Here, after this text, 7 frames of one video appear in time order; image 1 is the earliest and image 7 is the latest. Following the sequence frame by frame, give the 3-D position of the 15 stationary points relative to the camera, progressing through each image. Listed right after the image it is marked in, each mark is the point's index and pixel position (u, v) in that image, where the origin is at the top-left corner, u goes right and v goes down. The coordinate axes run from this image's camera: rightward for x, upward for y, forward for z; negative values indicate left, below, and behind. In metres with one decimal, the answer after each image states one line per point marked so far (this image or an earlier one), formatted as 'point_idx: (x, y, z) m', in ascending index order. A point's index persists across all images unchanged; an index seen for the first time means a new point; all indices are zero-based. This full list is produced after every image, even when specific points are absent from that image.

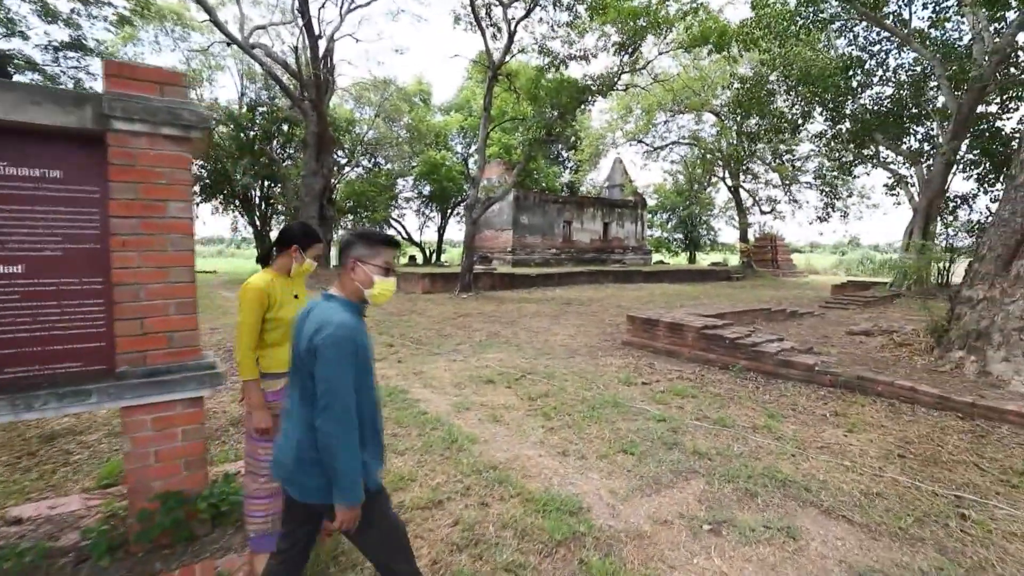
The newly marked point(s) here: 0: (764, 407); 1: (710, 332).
0: (+2.3, -1.1, +4.3) m
1: (+2.5, -0.6, +6.2) m
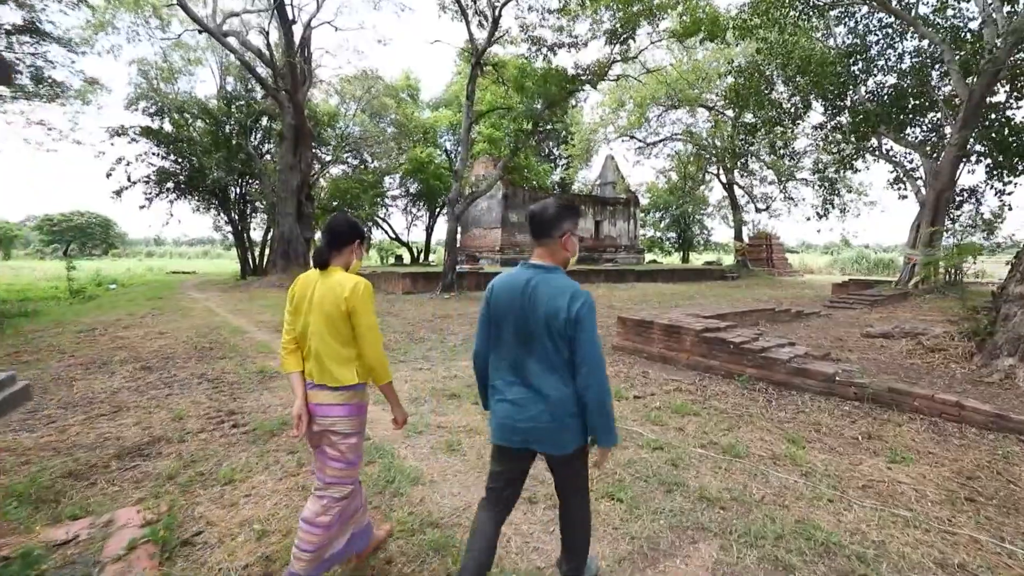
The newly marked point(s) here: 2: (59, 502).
0: (+2.0, -1.0, +3.6) m
1: (+2.2, -0.5, +5.5) m
2: (-2.4, -1.1, +2.5) m
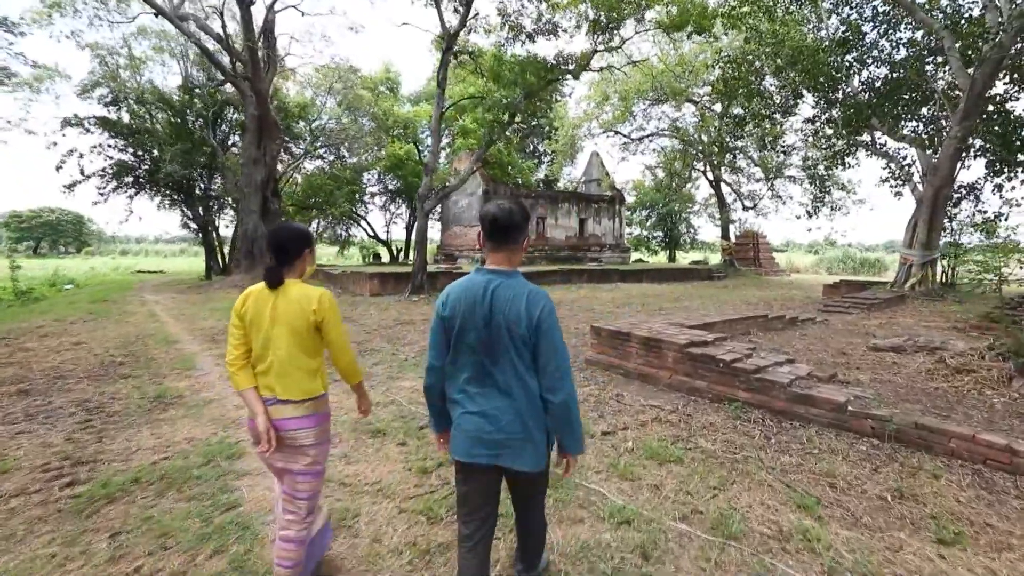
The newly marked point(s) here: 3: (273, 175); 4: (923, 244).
0: (+1.6, -1.1, +2.8) m
1: (+1.7, -0.6, +4.7) m
2: (-2.7, -1.2, +1.6) m
3: (-8.3, +3.9, +16.9) m
4: (+9.4, +1.0, +11.1) m
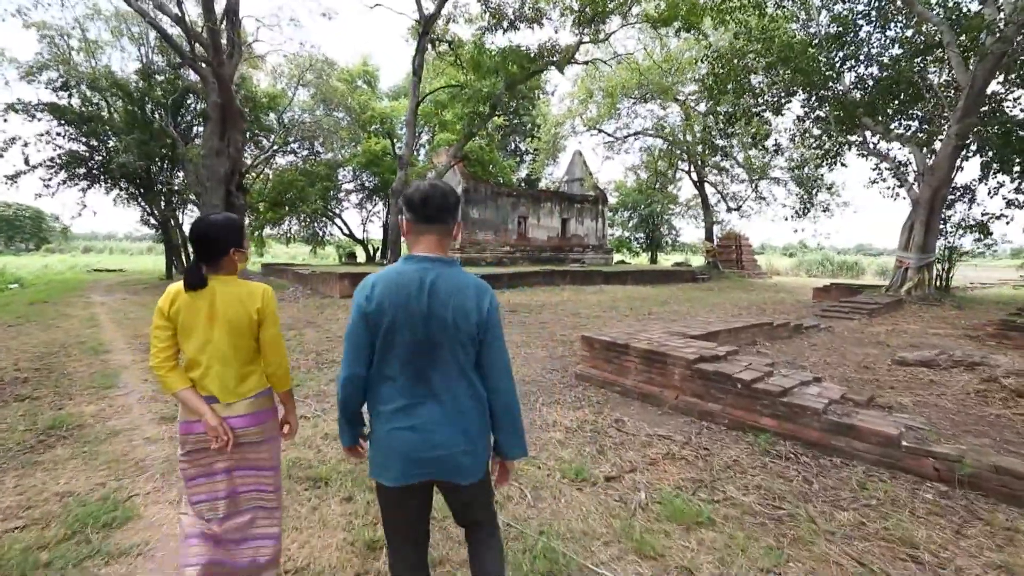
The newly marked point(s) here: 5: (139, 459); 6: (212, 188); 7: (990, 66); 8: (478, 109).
0: (+1.5, -1.2, +2.1) m
1: (+1.6, -0.7, +4.0) m
2: (-2.8, -1.2, +0.7) m
3: (-9.0, +3.9, +15.8) m
4: (+9.0, +0.9, +10.7) m
5: (-2.3, -1.1, +3.0) m
6: (-9.4, +3.1, +15.2) m
7: (+9.0, +4.2, +9.2) m
8: (-0.9, +5.1, +13.9) m
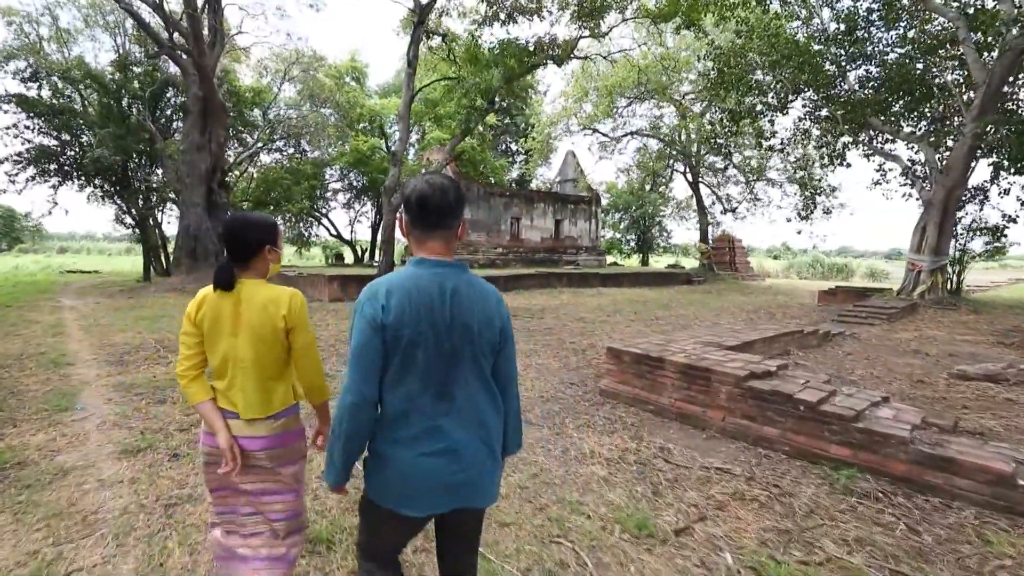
0: (+1.7, -1.2, +1.6) m
1: (+1.8, -0.7, +3.5) m
2: (-2.5, -1.2, +0.1) m
3: (-9.1, +3.8, +15.1) m
4: (+9.0, +0.8, +10.4) m
5: (-2.1, -1.1, +2.4) m
6: (-9.5, +3.0, +14.4) m
7: (+9.1, +4.1, +8.9) m
8: (-1.0, +5.1, +13.4) m
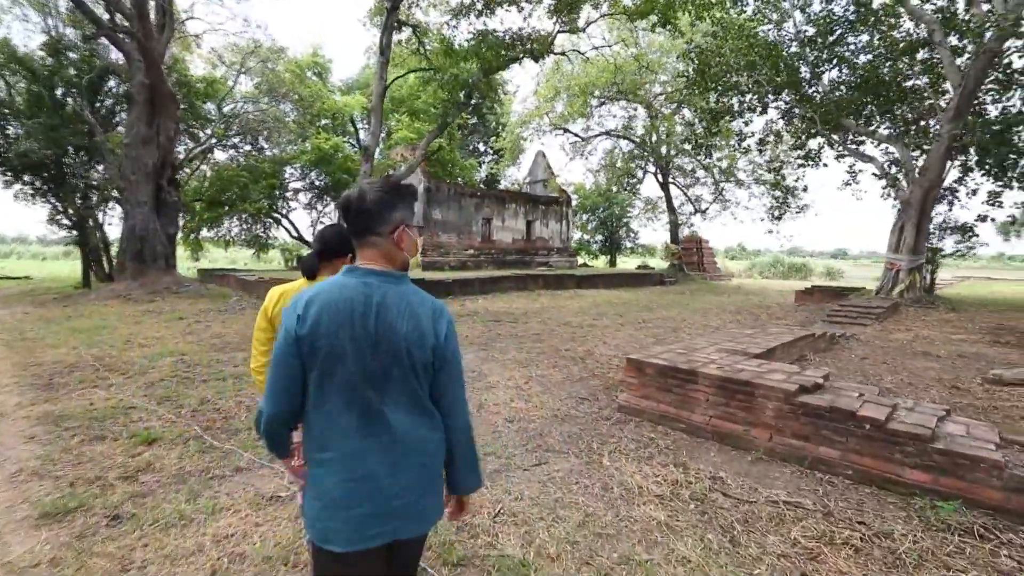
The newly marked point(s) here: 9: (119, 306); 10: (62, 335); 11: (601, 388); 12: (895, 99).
0: (+2.0, -1.2, +1.2) m
1: (+1.9, -0.7, +3.1) m
2: (-2.1, -1.3, -0.6) m
3: (-9.8, +3.7, +13.9) m
4: (+8.6, +0.9, +10.5) m
5: (-1.9, -1.2, +1.7) m
6: (-10.1, +2.9, +13.1) m
7: (+8.8, +4.2, +9.0) m
8: (-1.6, +5.0, +12.8) m
9: (-8.4, -0.4, +10.4) m
10: (-6.8, -0.7, +7.3) m
11: (+0.9, -1.0, +4.7) m
12: (+9.1, +4.5, +11.6) m
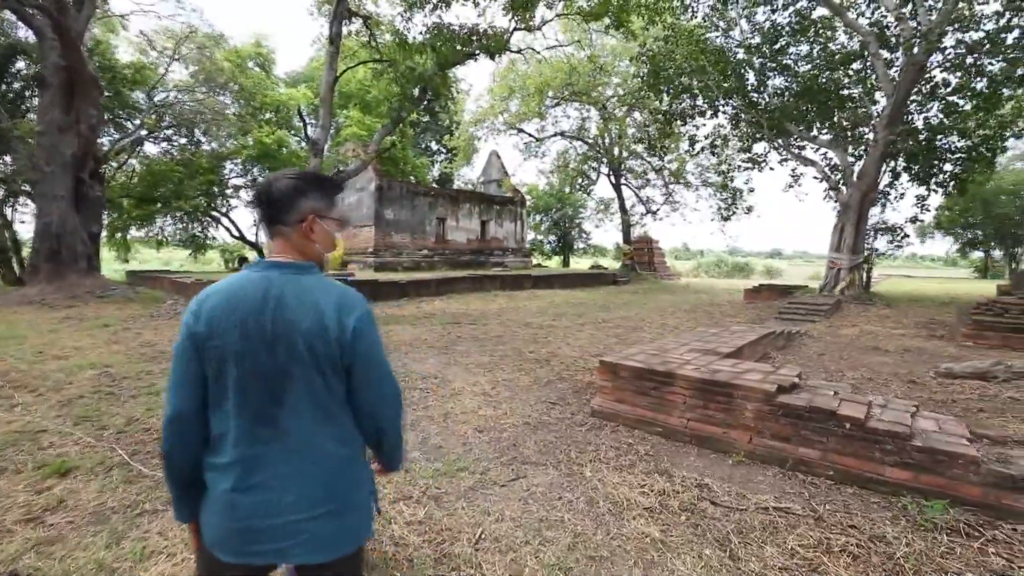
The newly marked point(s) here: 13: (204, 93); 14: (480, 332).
0: (+2.0, -1.2, +1.1) m
1: (+1.8, -0.7, +3.0) m
2: (-1.9, -1.3, -1.0) m
3: (-11.0, +3.6, +12.6) m
4: (+7.7, +0.9, +11.1) m
5: (-1.9, -1.2, +1.3) m
6: (-11.2, +2.8, +11.9) m
7: (+8.0, +4.2, +9.6) m
8: (-2.8, +4.9, +12.3) m
9: (-9.2, -0.5, +9.4) m
10: (-7.3, -0.8, +6.4) m
11: (+0.6, -1.0, +4.6) m
12: (+8.0, +4.6, +12.2) m
13: (-10.9, +7.0, +17.4) m
14: (-0.5, -0.7, +8.3) m
